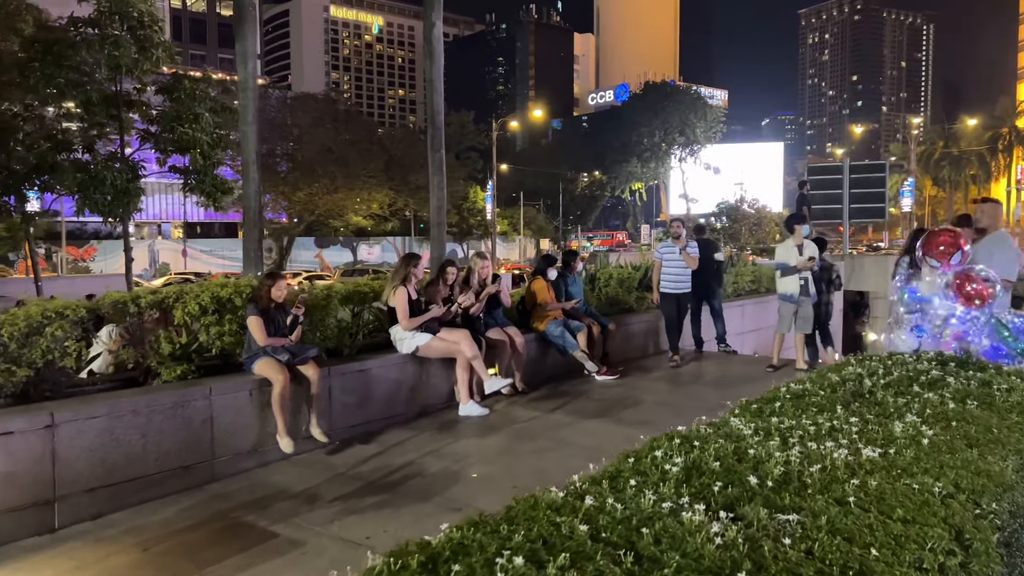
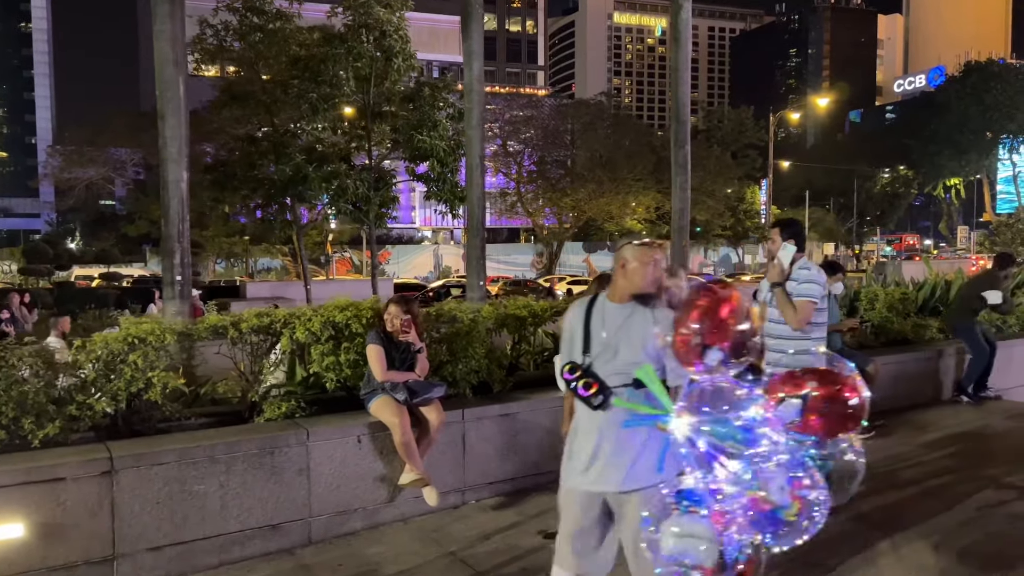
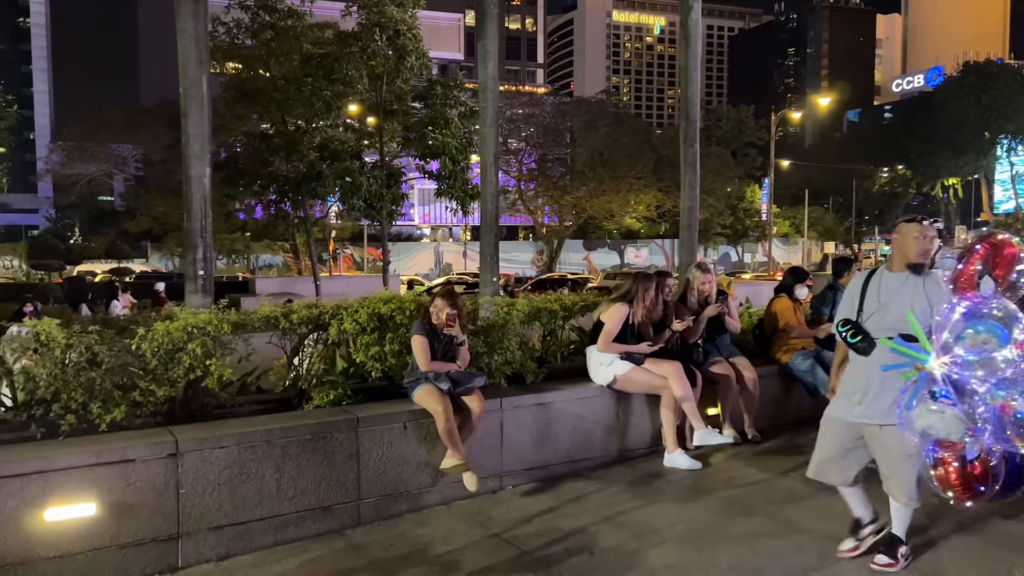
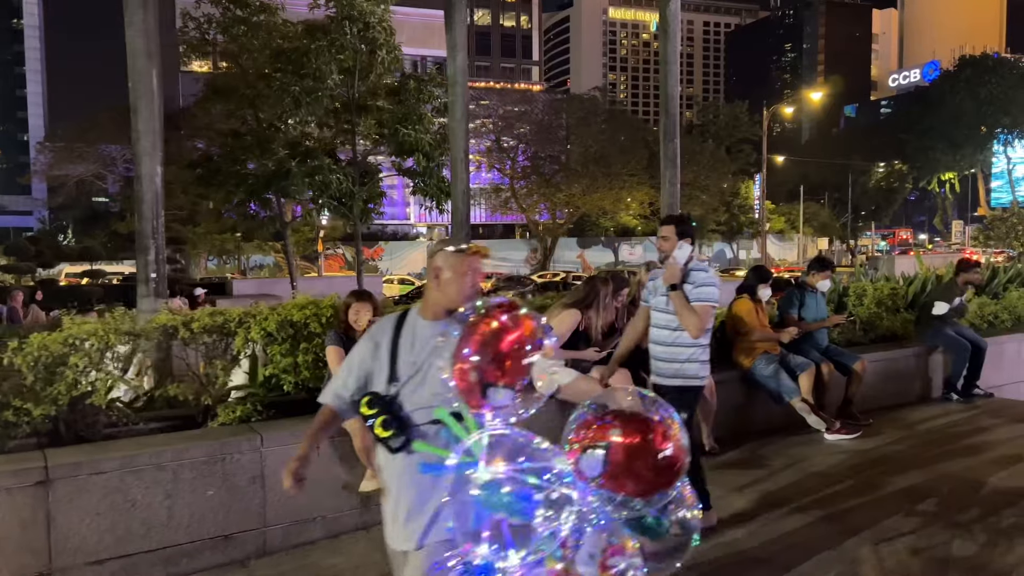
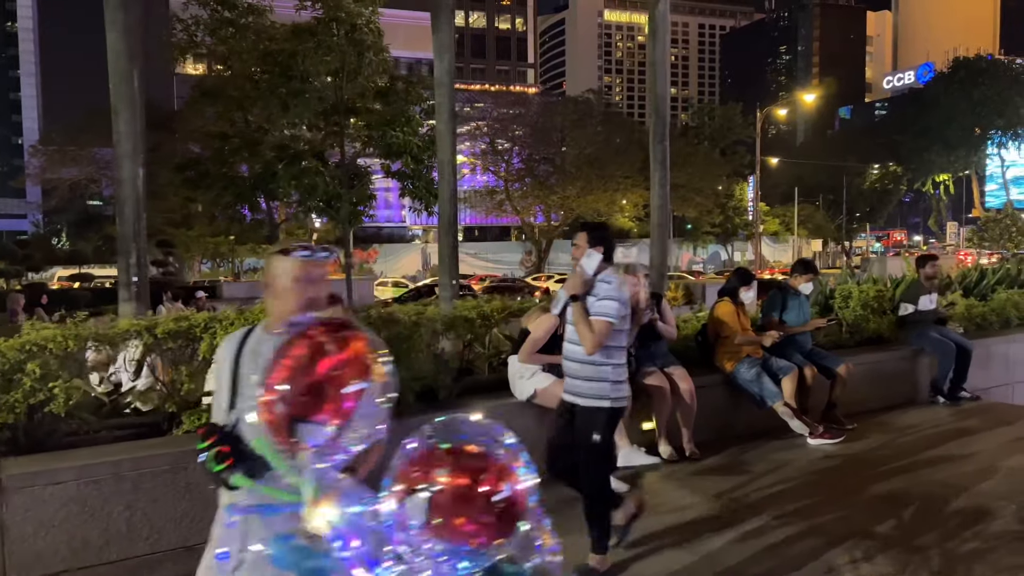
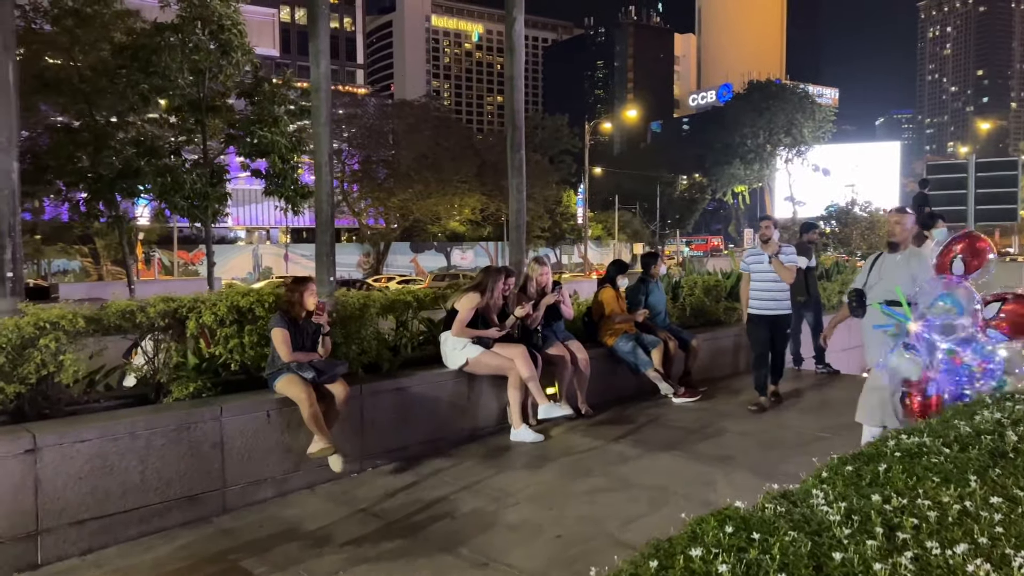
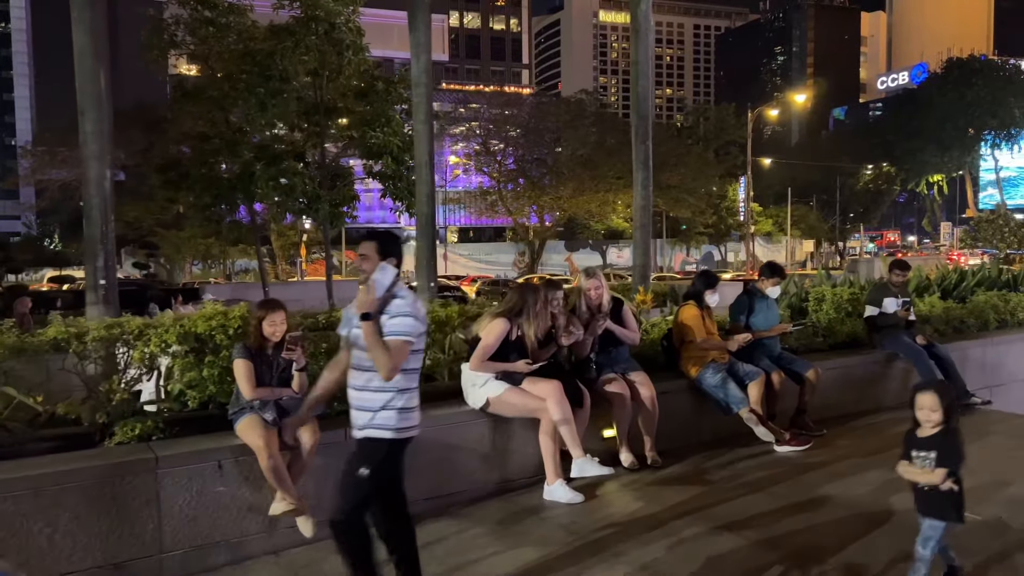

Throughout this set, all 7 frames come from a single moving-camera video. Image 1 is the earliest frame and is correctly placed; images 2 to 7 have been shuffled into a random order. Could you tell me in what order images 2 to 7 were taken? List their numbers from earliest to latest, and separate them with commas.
6, 3, 2, 4, 5, 7
